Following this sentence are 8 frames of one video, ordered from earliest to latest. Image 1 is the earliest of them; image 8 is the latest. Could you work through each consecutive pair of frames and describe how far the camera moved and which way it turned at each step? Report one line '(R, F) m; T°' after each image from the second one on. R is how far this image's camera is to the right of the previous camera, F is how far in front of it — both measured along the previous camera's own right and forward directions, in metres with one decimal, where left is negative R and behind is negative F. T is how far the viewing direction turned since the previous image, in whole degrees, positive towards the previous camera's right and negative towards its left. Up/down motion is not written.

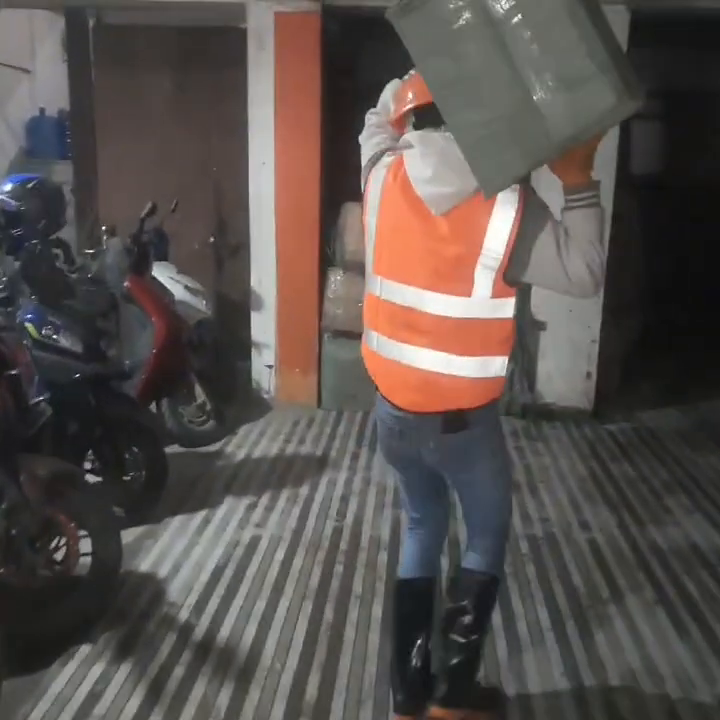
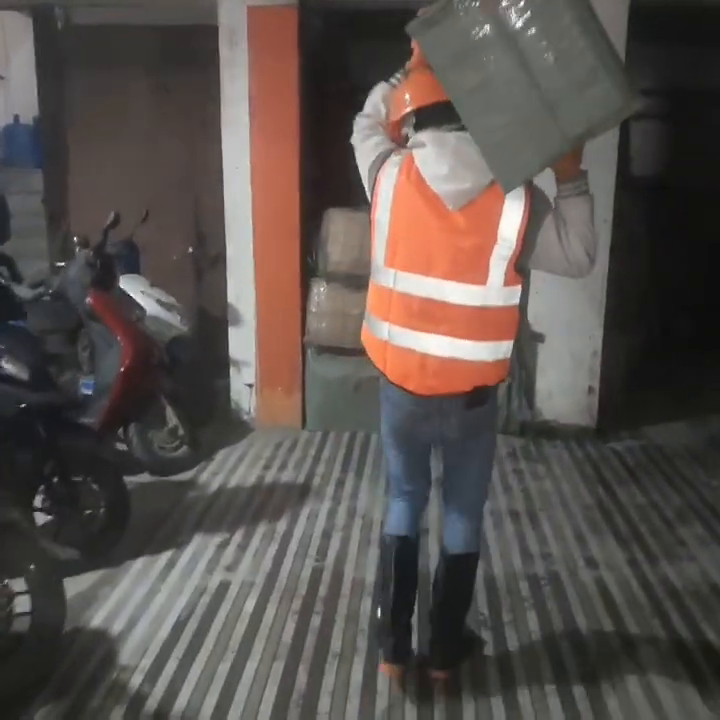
(+0.1, +0.3) m; 0°
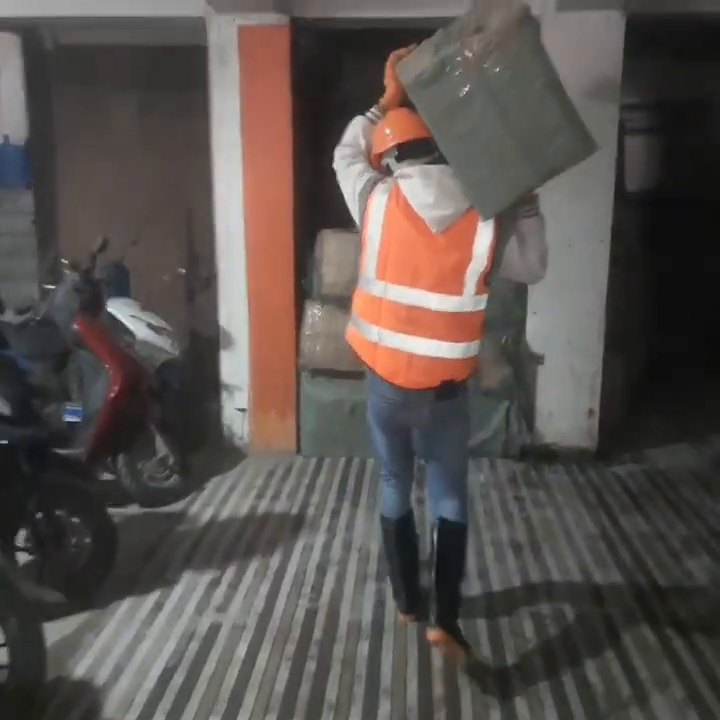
(0.0, +0.1) m; 0°
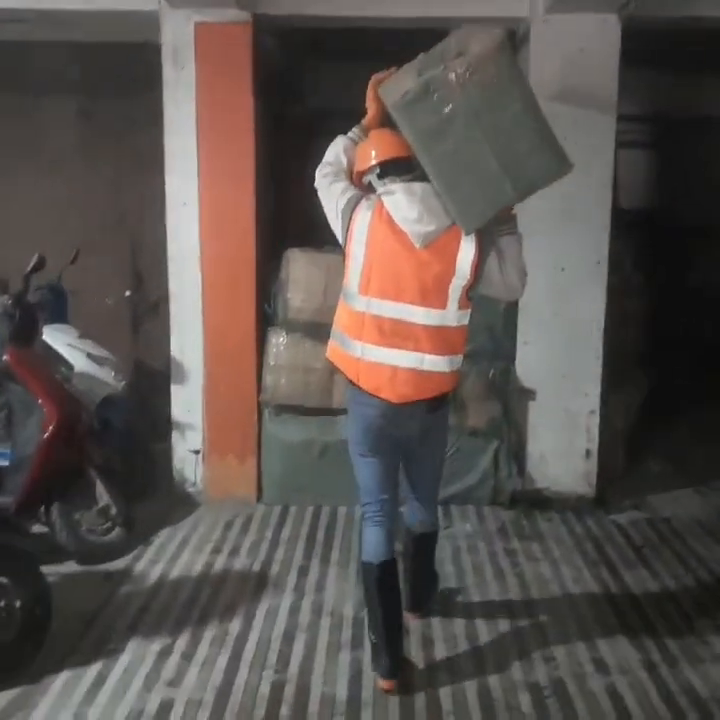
(-0.1, +0.6) m; +3°
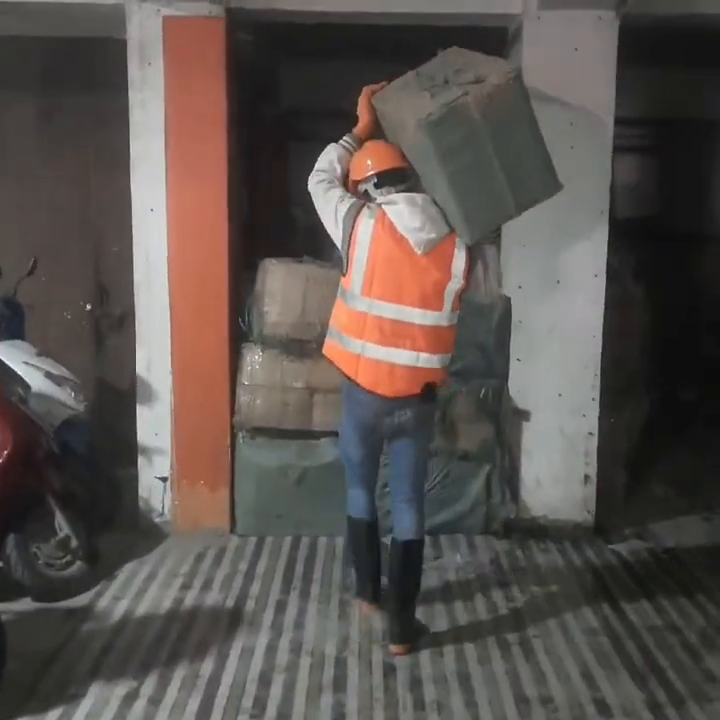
(0.0, +0.3) m; +2°
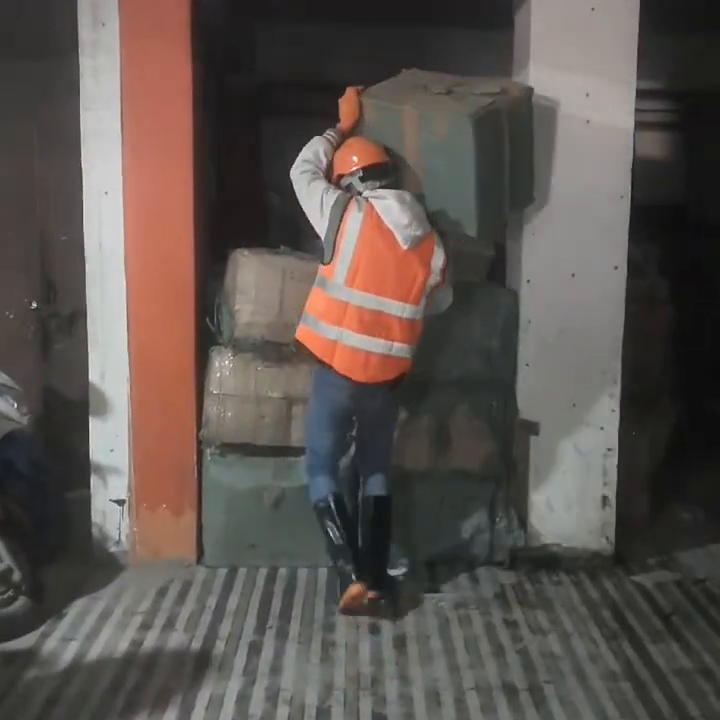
(0.0, +0.5) m; +1°
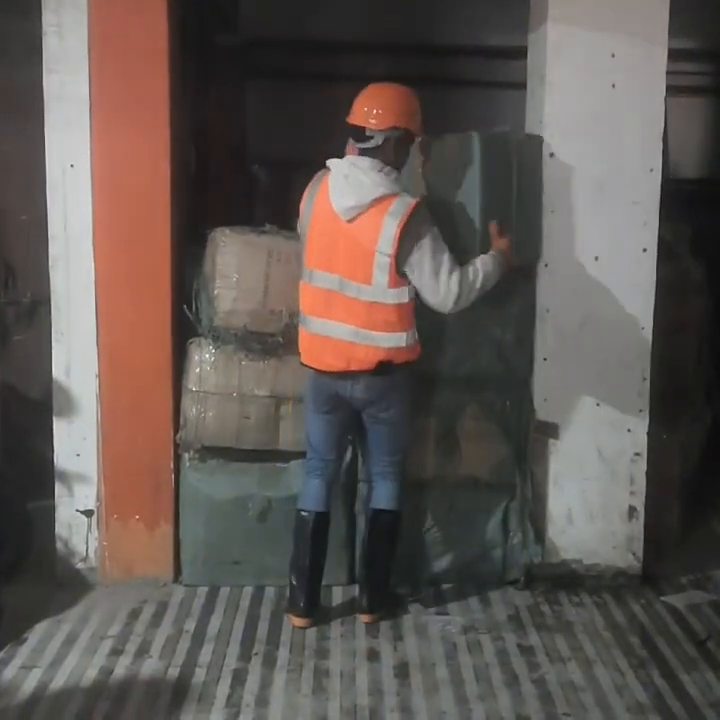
(0.0, +0.4) m; 0°
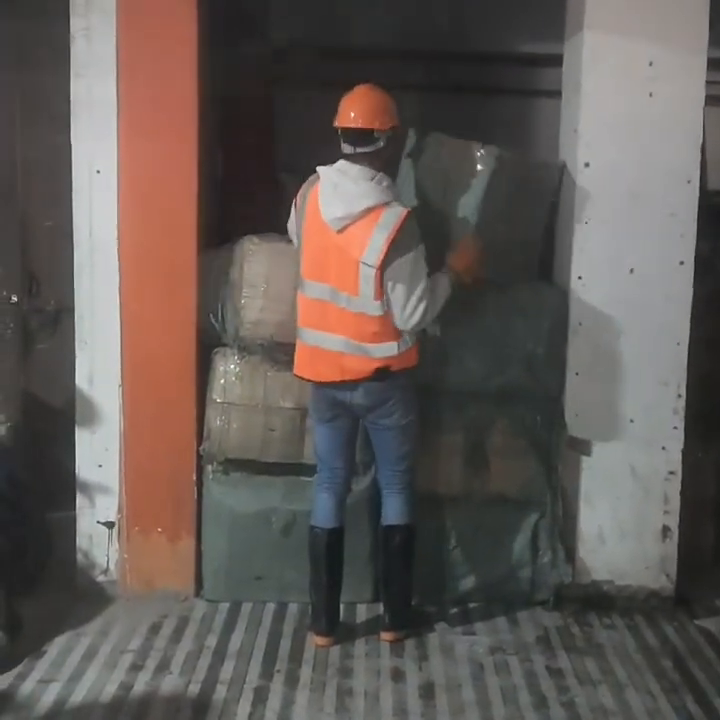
(0.0, +0.1) m; -1°
